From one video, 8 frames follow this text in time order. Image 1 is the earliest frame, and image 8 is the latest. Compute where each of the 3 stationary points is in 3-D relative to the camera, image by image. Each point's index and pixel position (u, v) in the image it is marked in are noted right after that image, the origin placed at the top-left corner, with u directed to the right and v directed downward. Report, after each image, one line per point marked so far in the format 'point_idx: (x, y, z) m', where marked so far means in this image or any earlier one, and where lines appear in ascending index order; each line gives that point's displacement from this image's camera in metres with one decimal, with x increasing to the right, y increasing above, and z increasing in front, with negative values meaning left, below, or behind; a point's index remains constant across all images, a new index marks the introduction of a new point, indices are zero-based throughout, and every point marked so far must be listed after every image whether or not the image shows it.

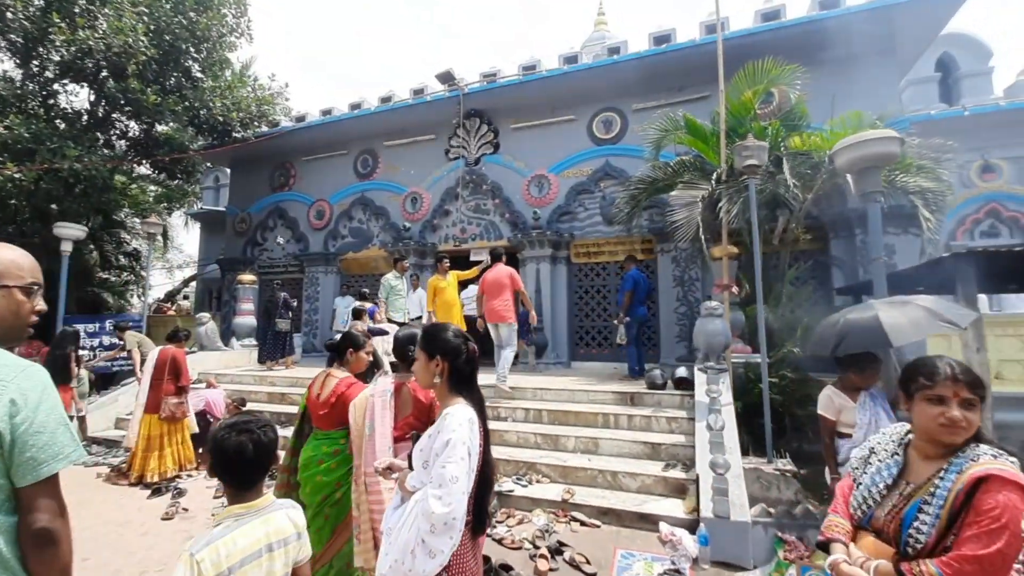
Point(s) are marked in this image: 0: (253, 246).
0: (-7.4, +1.2, +13.9) m
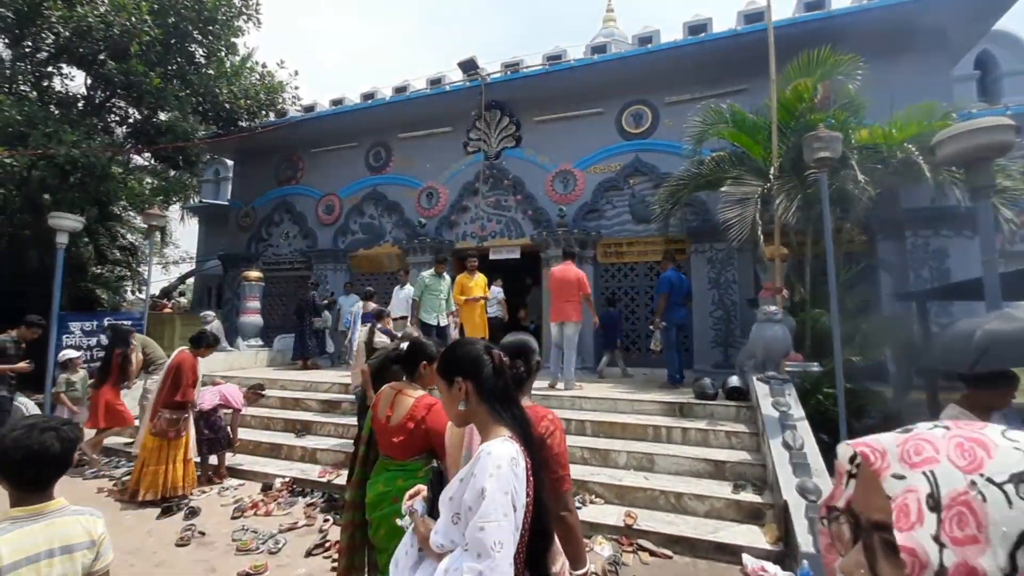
0: (-7.0, +1.3, +13.3) m
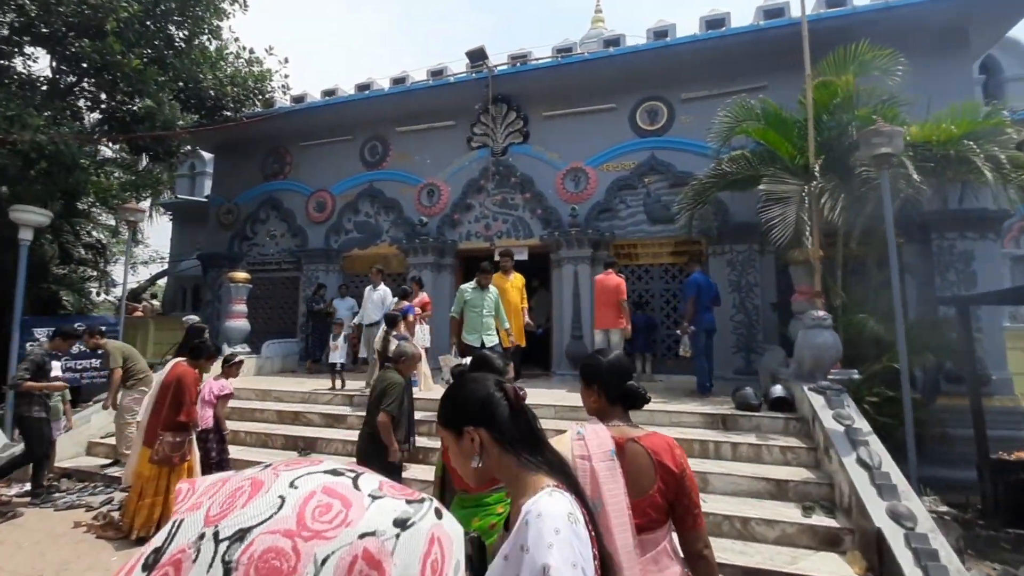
0: (-7.0, +1.2, +12.5) m
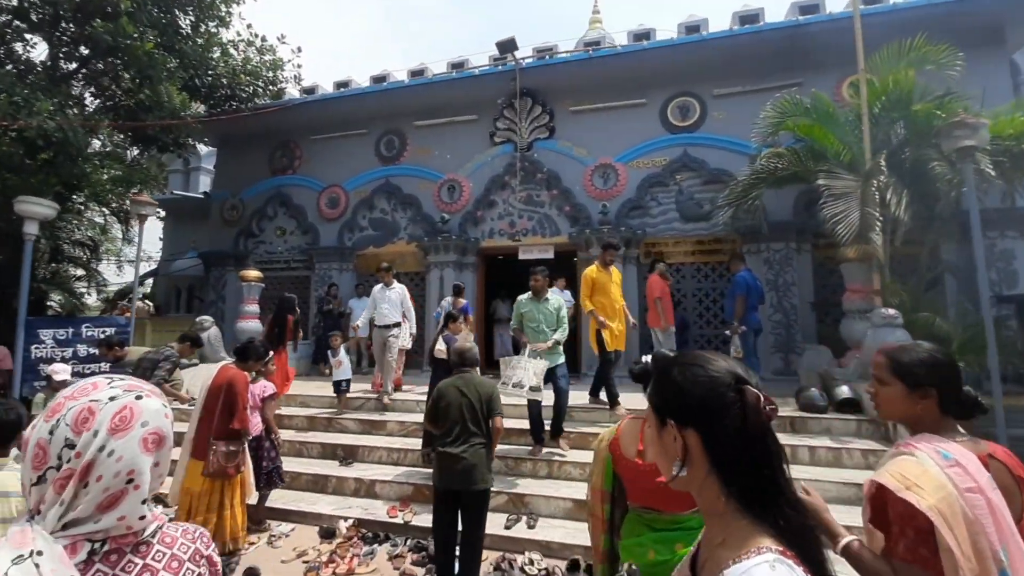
0: (-6.5, +1.2, +11.9) m
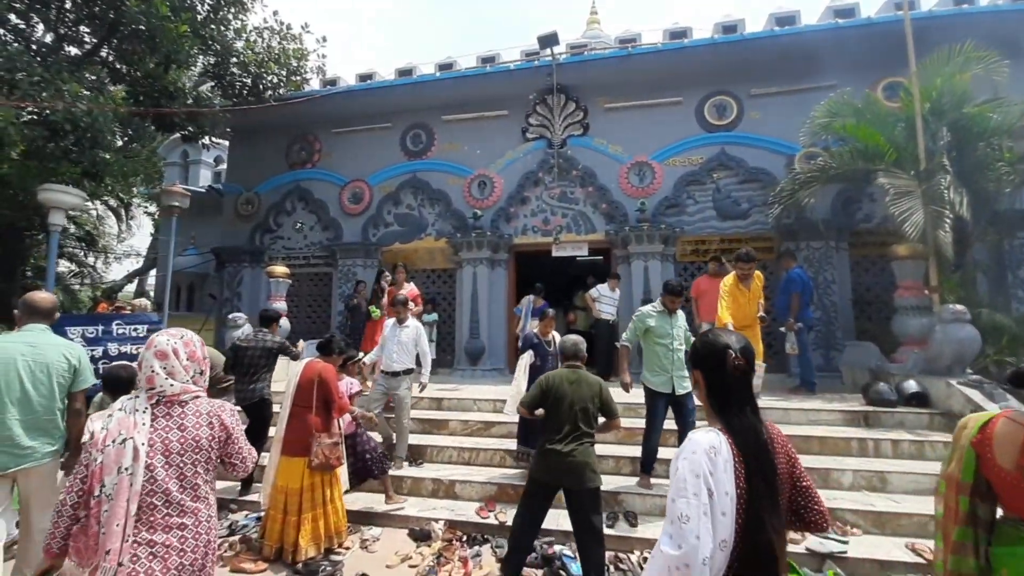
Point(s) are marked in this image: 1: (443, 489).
0: (-5.9, +1.3, +11.5) m
1: (-0.7, -2.2, +5.3) m
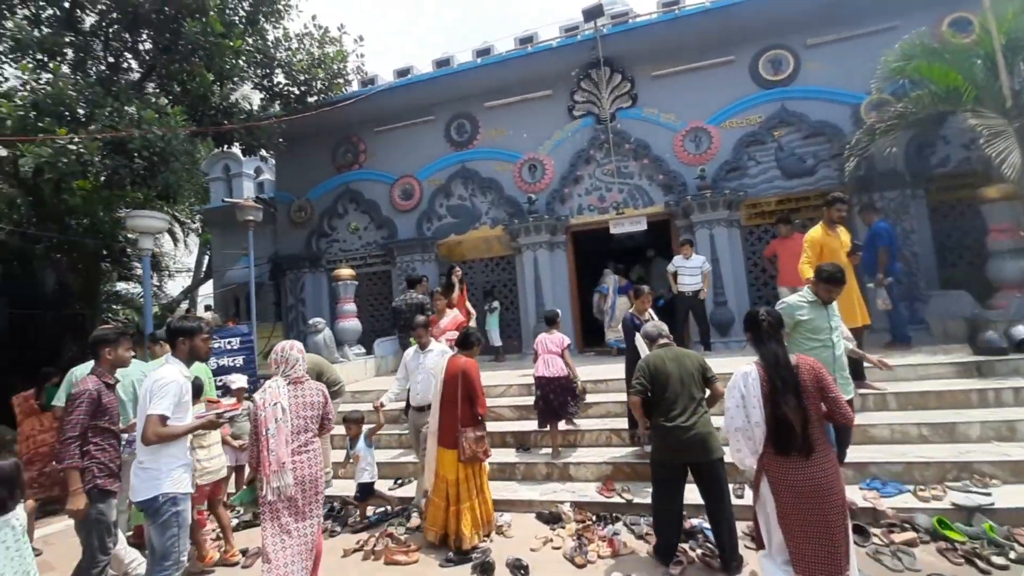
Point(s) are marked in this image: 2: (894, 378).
0: (-4.7, +1.2, +11.7) m
1: (+0.5, -2.0, +5.4) m
2: (+4.6, -1.1, +5.8) m
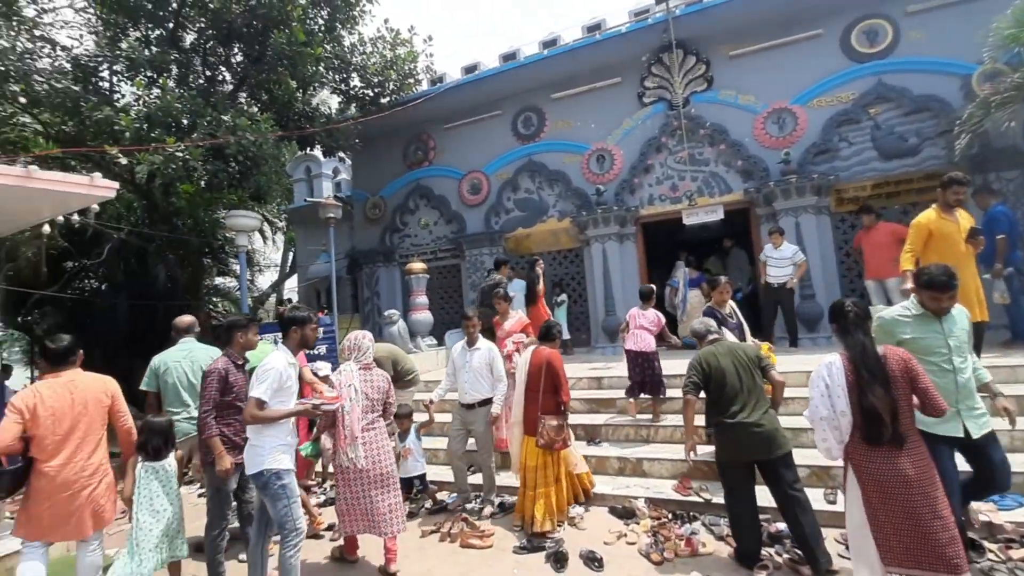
0: (-3.0, +1.4, +12.2) m
1: (+1.3, -1.9, +5.2) m
2: (+5.4, -1.0, +5.2) m
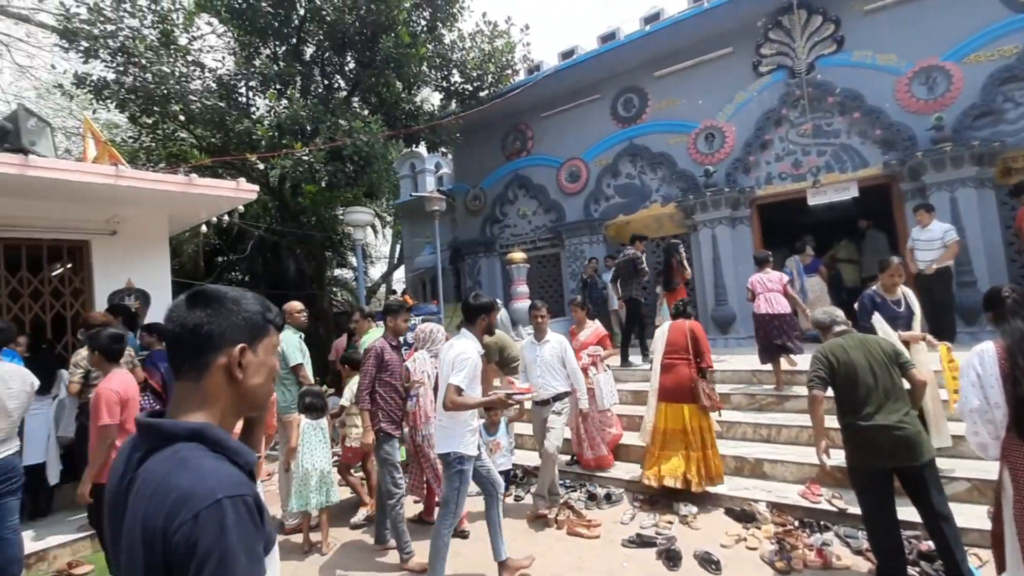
0: (-0.5, +1.6, +12.4) m
1: (+2.4, -1.8, +4.9) m
2: (+6.4, -0.8, +4.0) m
